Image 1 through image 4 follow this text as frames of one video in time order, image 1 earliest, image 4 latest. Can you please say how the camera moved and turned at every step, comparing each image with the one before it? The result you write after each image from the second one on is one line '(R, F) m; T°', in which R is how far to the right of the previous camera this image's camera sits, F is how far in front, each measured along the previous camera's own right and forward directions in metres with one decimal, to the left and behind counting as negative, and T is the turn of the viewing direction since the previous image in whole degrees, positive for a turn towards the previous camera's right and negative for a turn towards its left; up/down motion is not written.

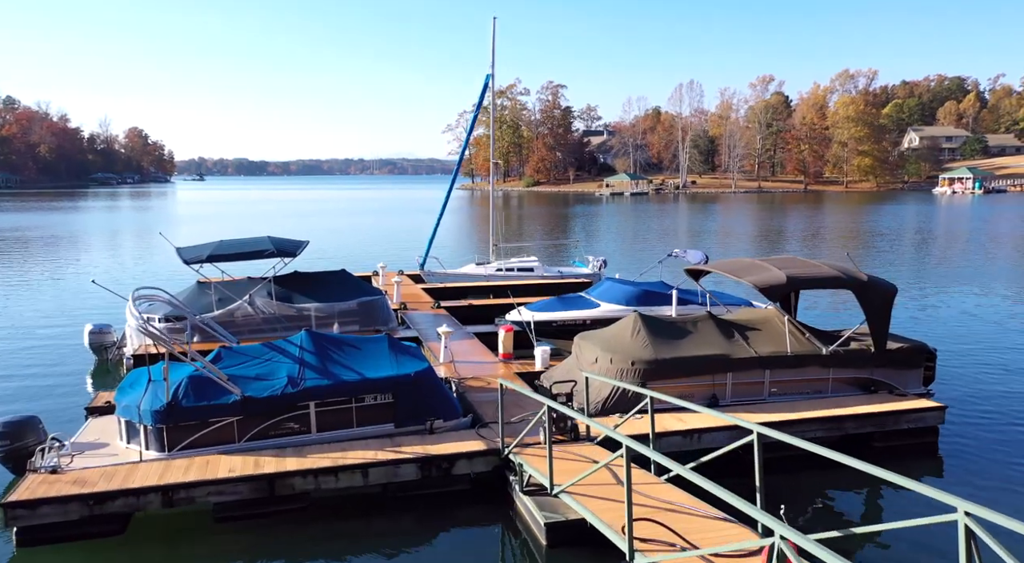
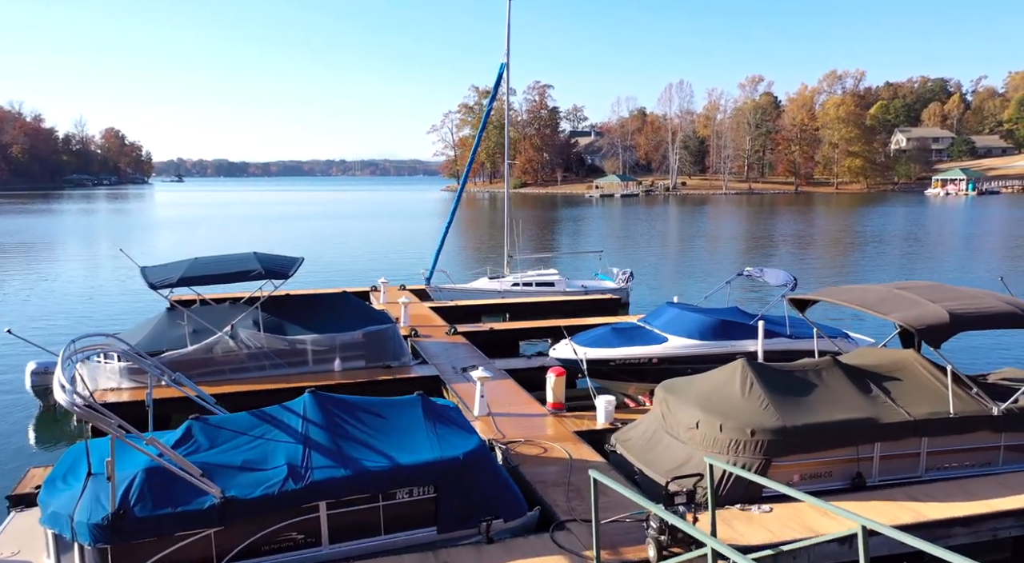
(-1.2, +3.5) m; +1°
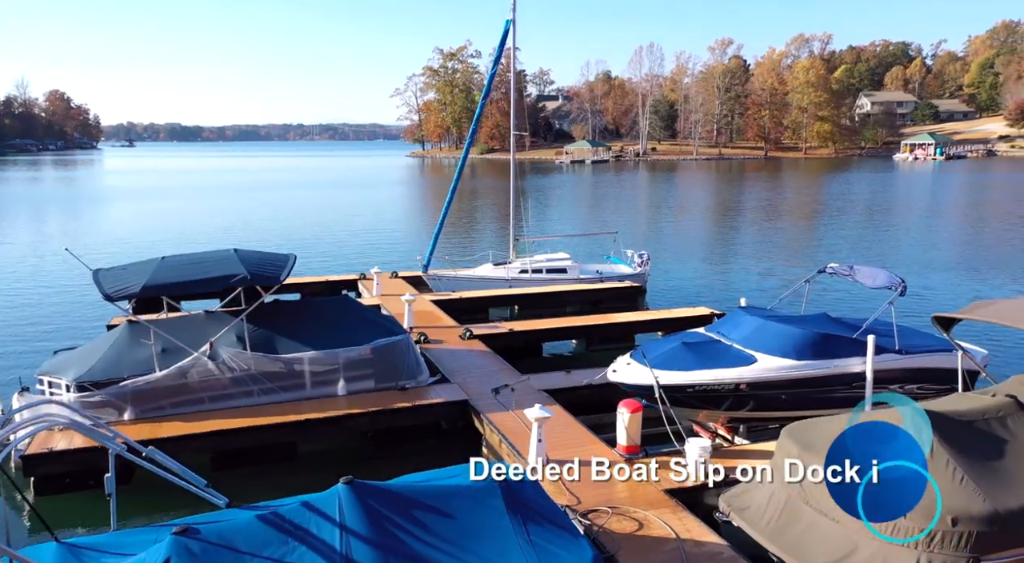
(-1.3, +2.9) m; +3°
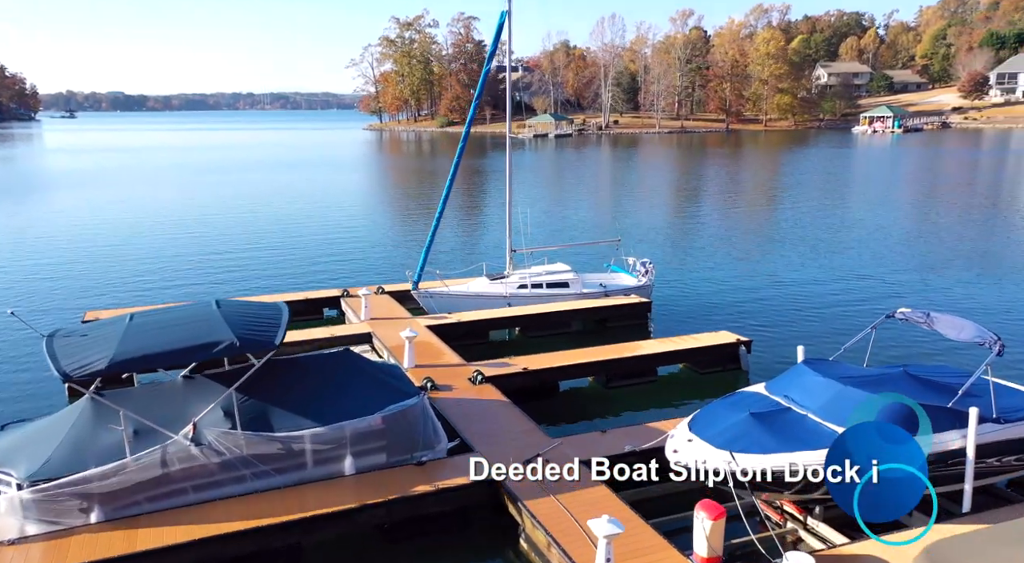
(-1.1, +2.0) m; +3°
